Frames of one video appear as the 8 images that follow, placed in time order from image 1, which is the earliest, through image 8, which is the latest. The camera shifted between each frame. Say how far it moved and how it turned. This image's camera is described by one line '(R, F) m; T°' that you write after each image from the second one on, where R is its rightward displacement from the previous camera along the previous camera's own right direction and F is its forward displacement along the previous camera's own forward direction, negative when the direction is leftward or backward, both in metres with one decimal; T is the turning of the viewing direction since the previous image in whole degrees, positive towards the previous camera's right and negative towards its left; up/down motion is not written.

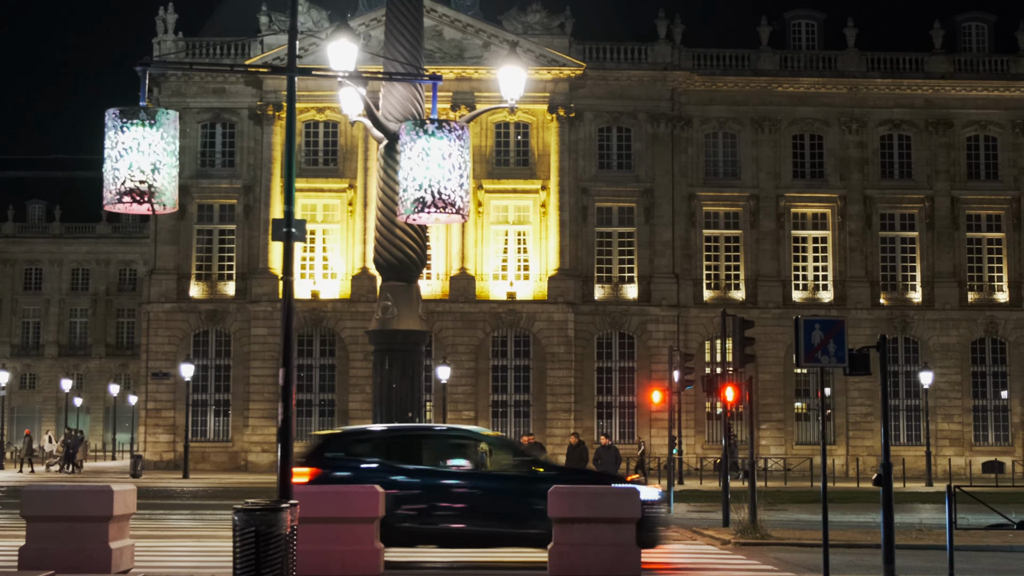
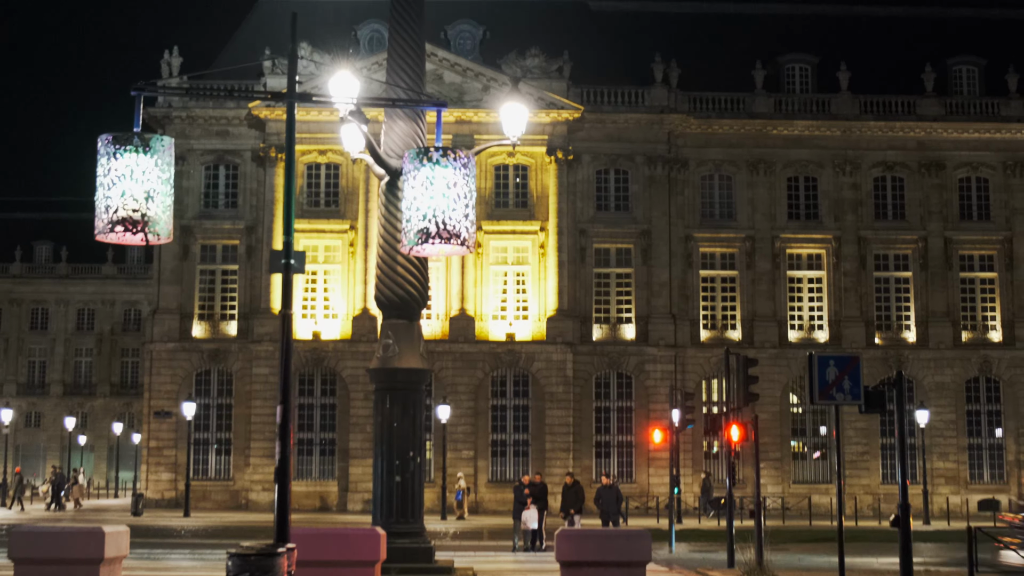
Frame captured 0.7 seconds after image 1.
(+0.1, -0.6) m; 0°
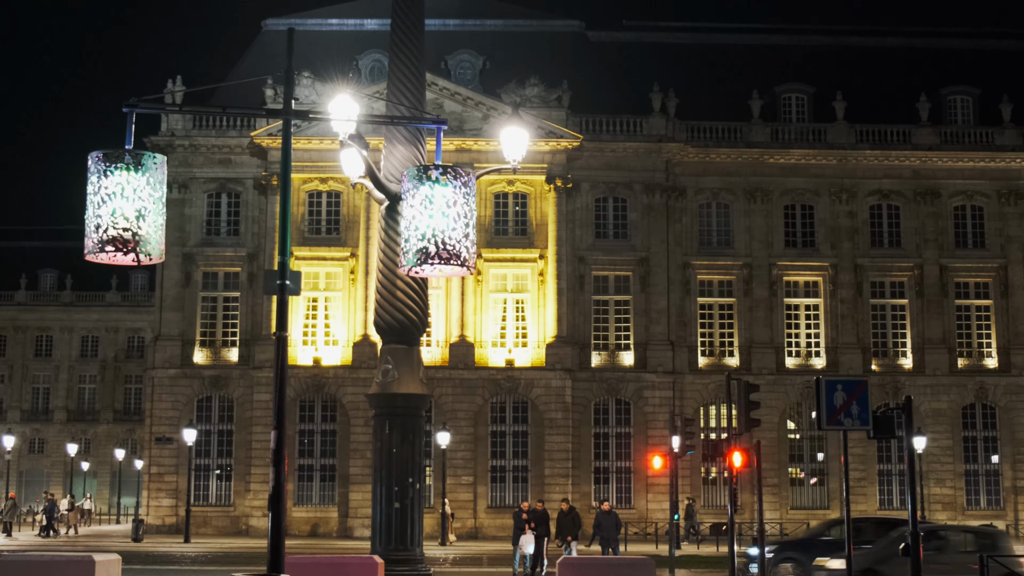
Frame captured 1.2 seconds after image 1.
(0.0, -0.4) m; 0°
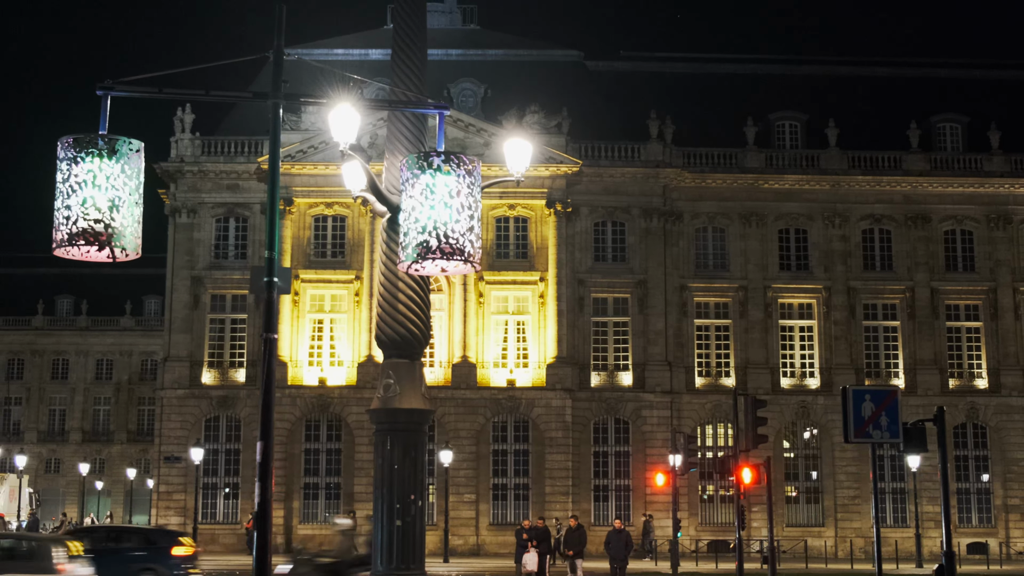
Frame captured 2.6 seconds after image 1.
(+0.1, -1.3) m; 0°
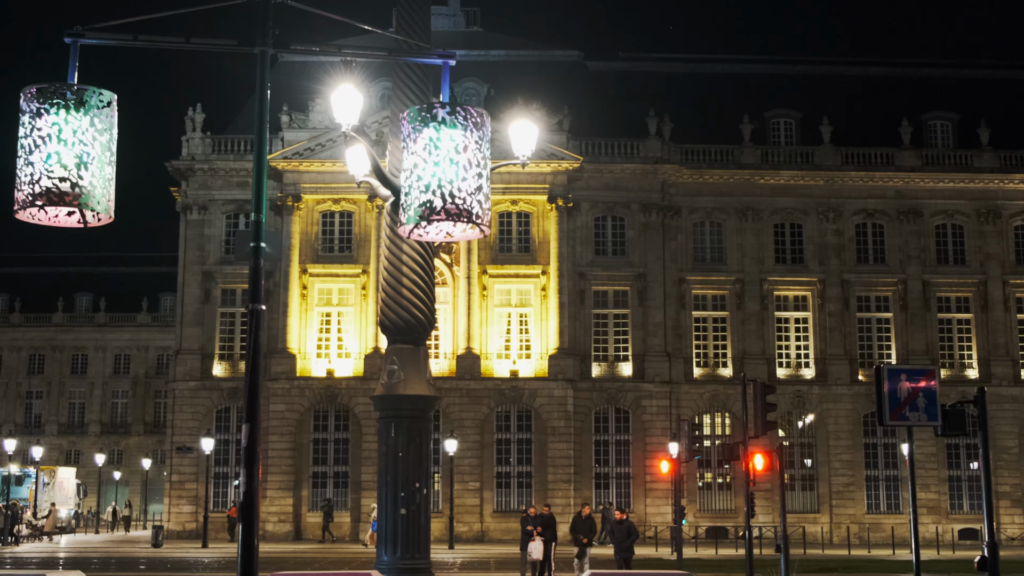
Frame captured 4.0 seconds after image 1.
(+0.1, -1.5) m; 0°
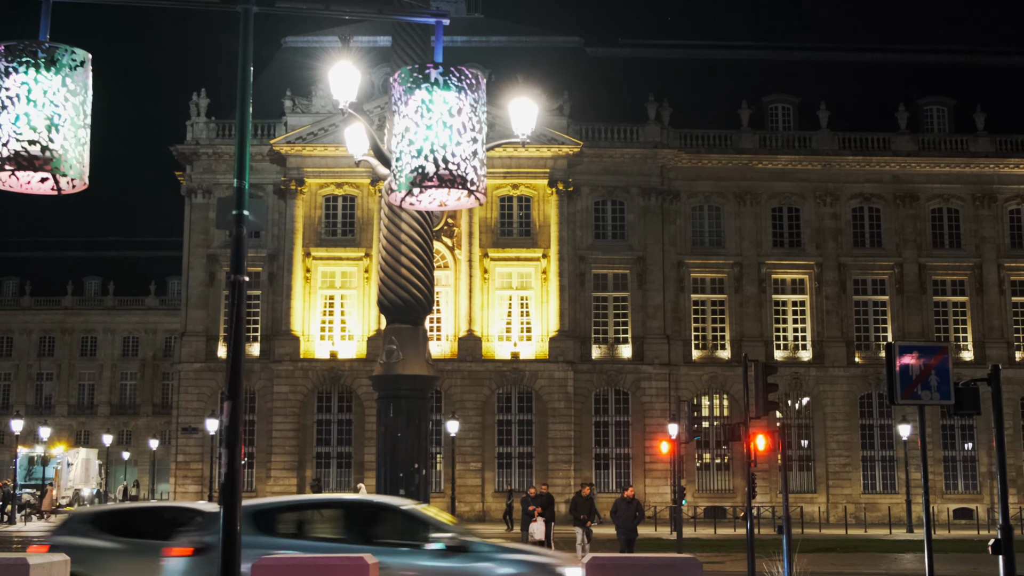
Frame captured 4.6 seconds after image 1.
(0.0, -0.7) m; 0°
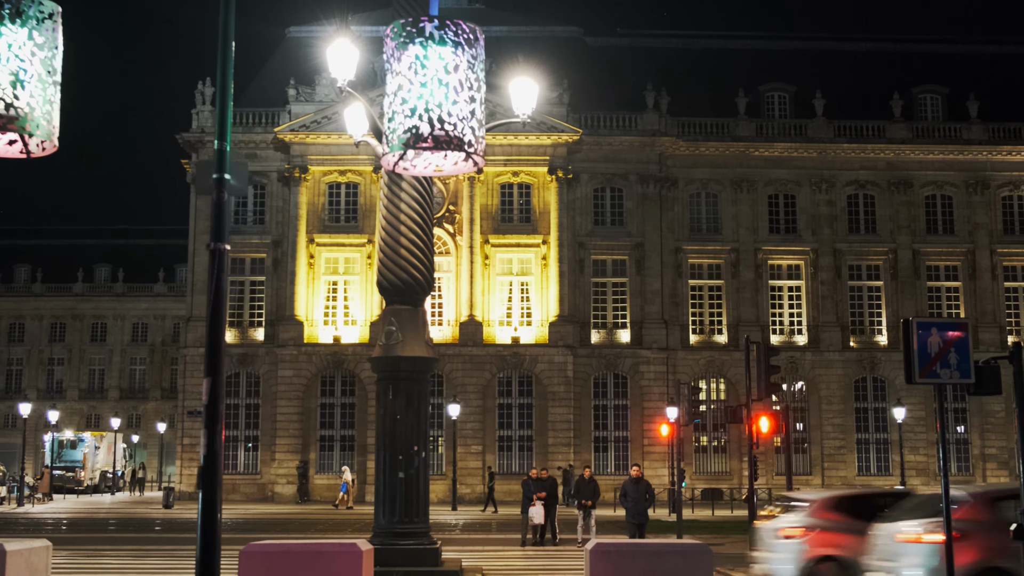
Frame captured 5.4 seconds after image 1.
(0.0, -0.9) m; 0°
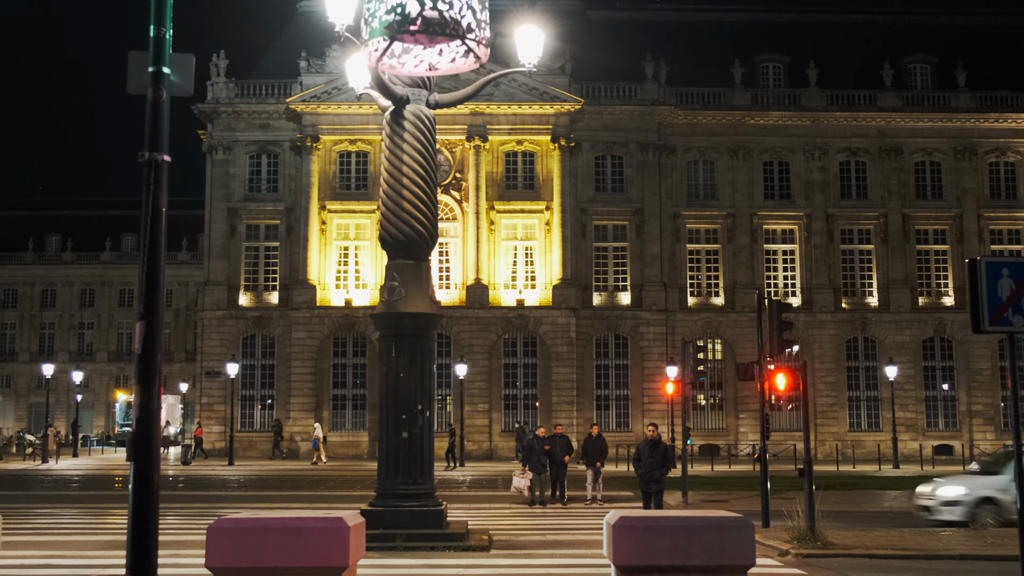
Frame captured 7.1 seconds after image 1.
(0.0, -2.3) m; 0°
